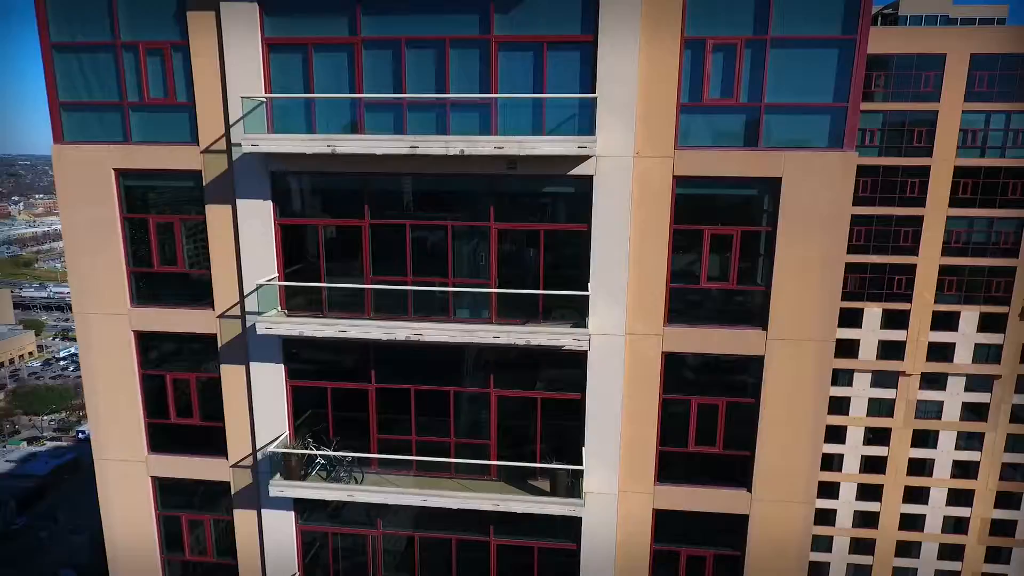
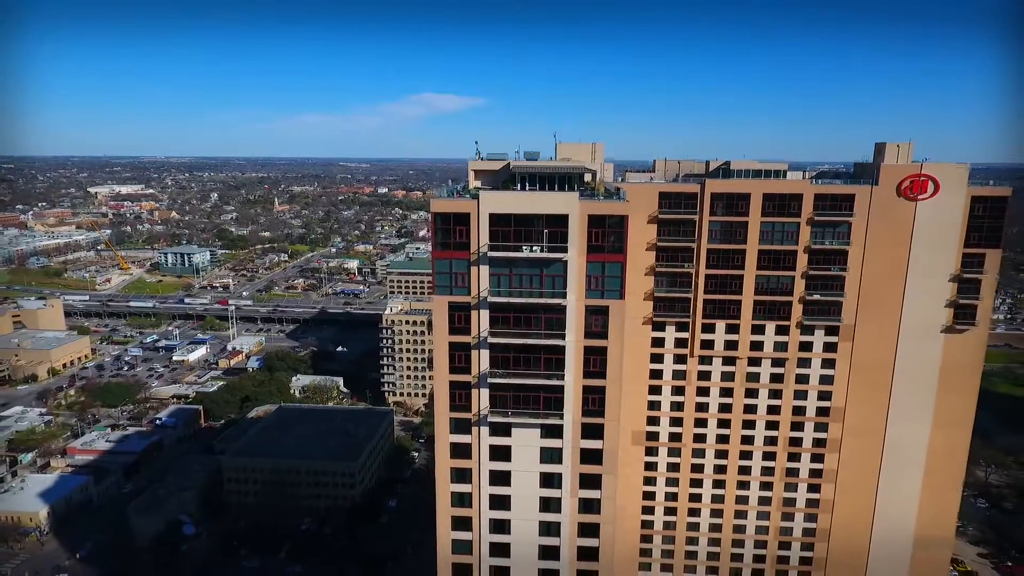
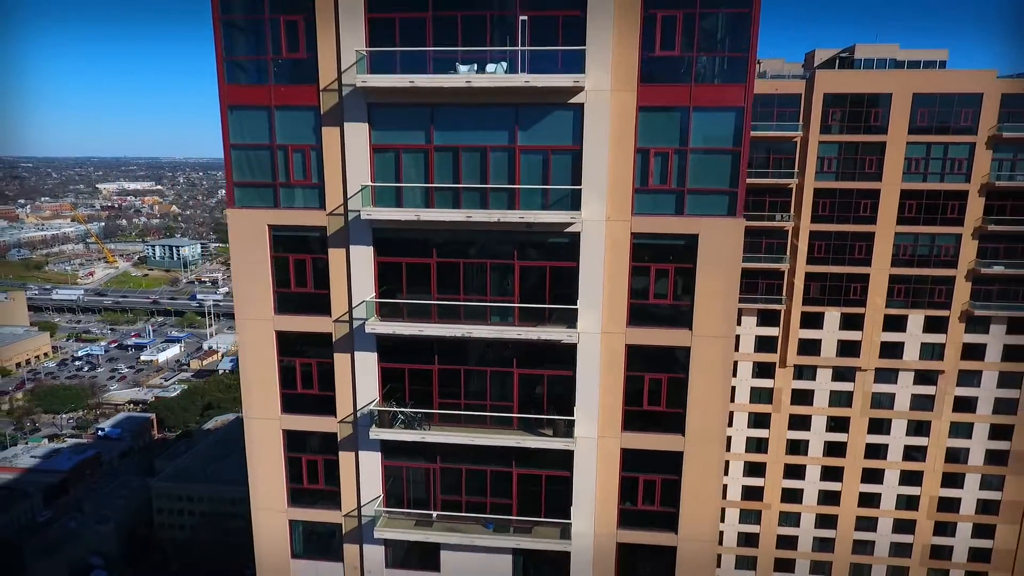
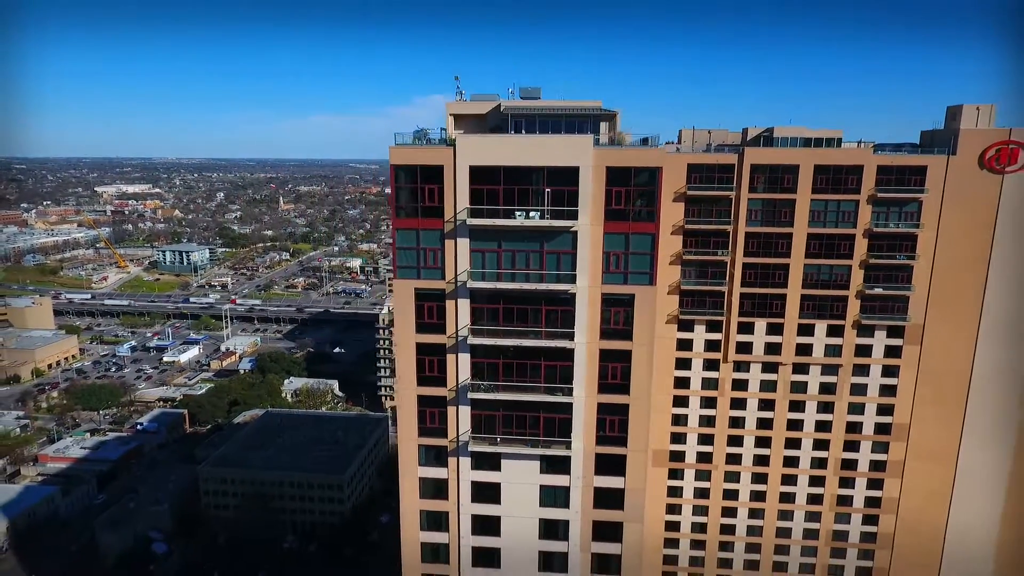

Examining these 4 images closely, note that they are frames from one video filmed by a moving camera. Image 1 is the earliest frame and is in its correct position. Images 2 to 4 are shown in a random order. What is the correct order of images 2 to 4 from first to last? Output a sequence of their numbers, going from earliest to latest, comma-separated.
3, 4, 2
